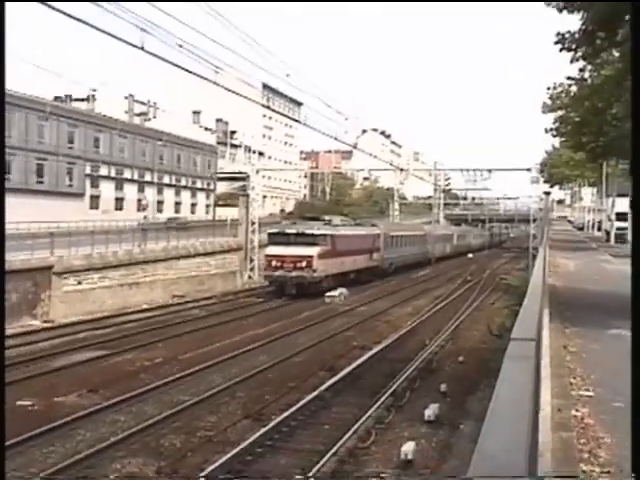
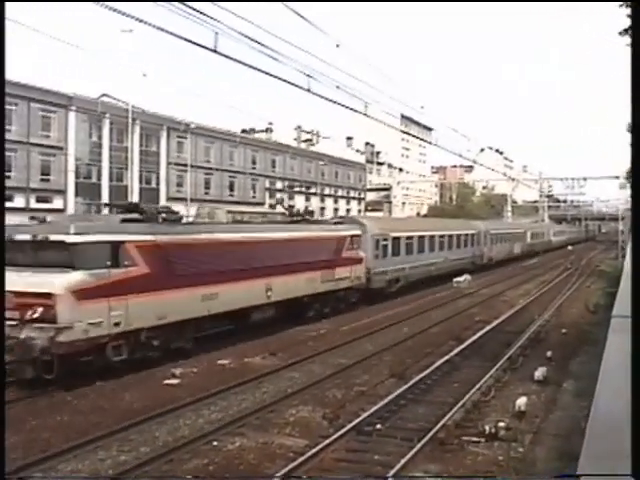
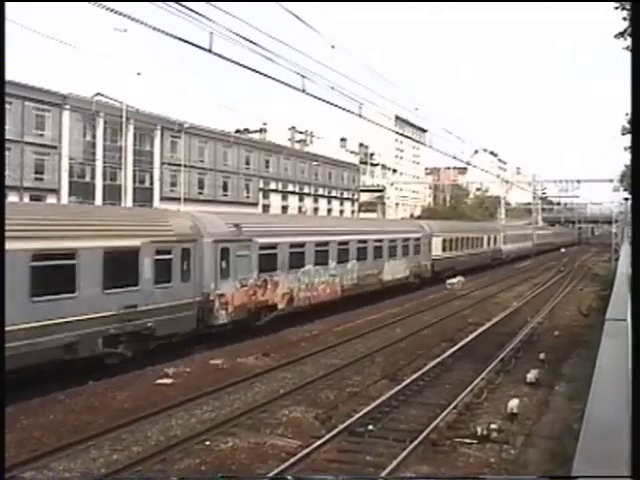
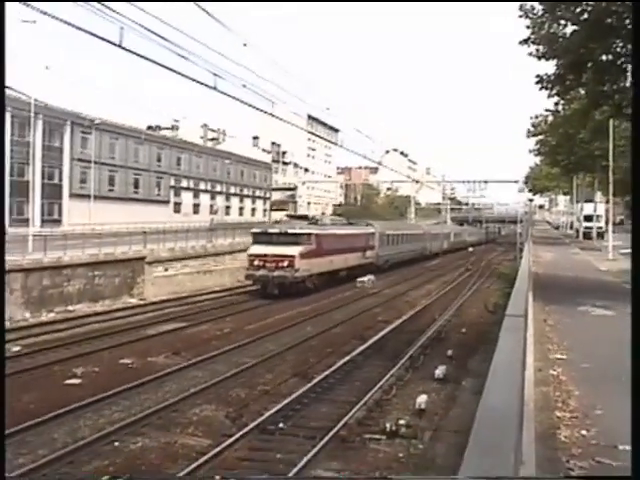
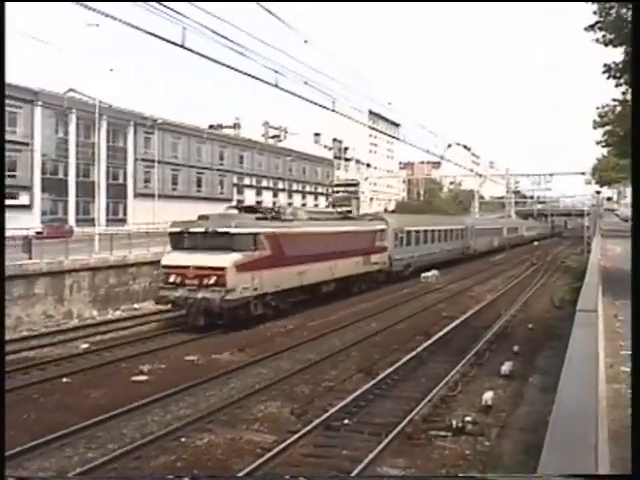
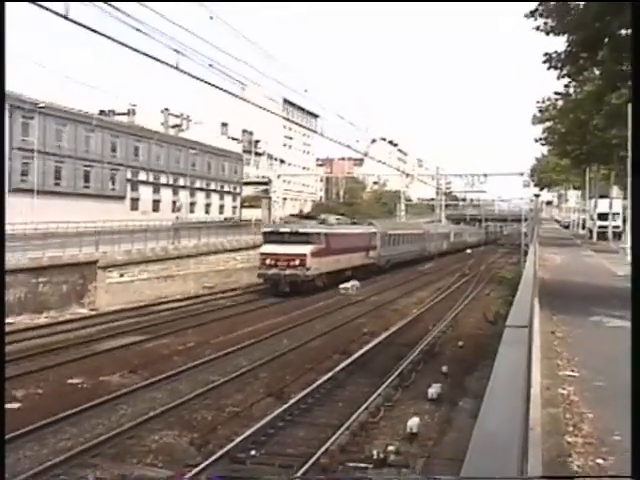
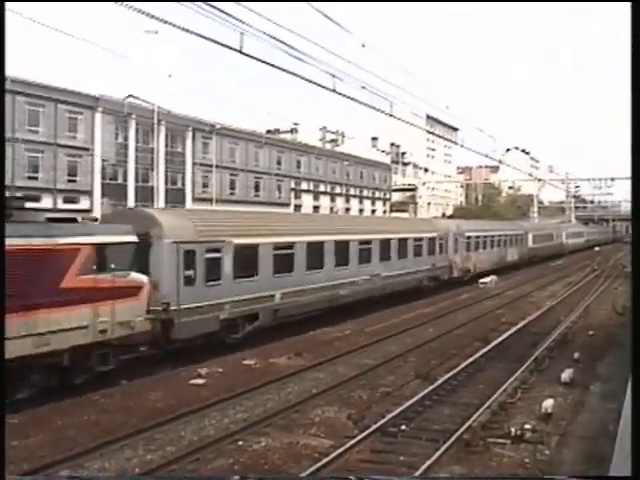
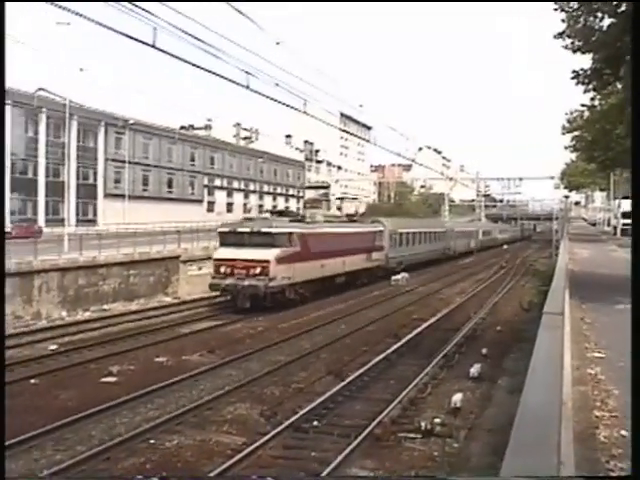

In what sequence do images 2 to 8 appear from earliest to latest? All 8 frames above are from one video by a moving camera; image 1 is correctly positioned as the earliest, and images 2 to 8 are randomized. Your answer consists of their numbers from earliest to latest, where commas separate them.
6, 4, 8, 5, 2, 7, 3
